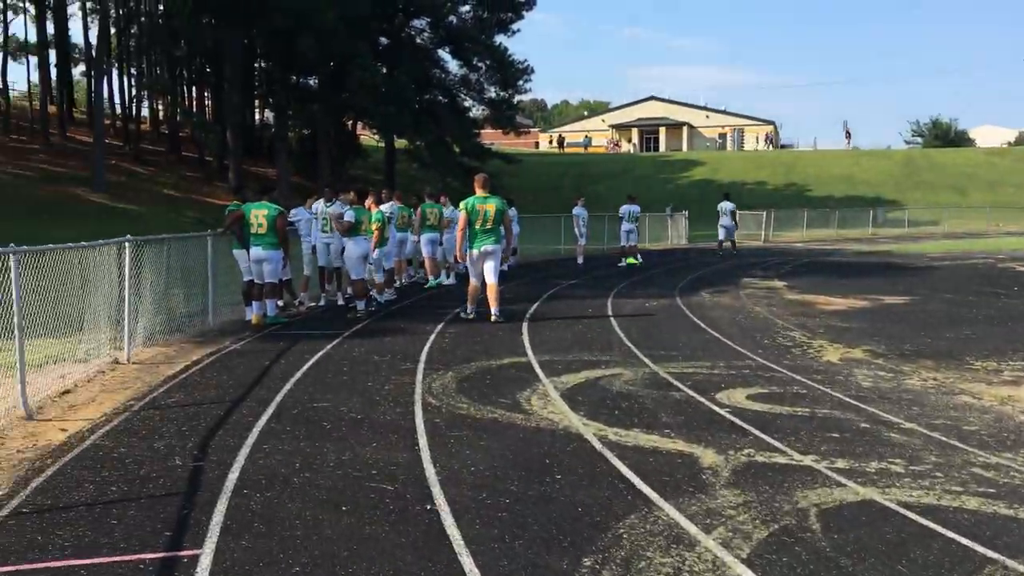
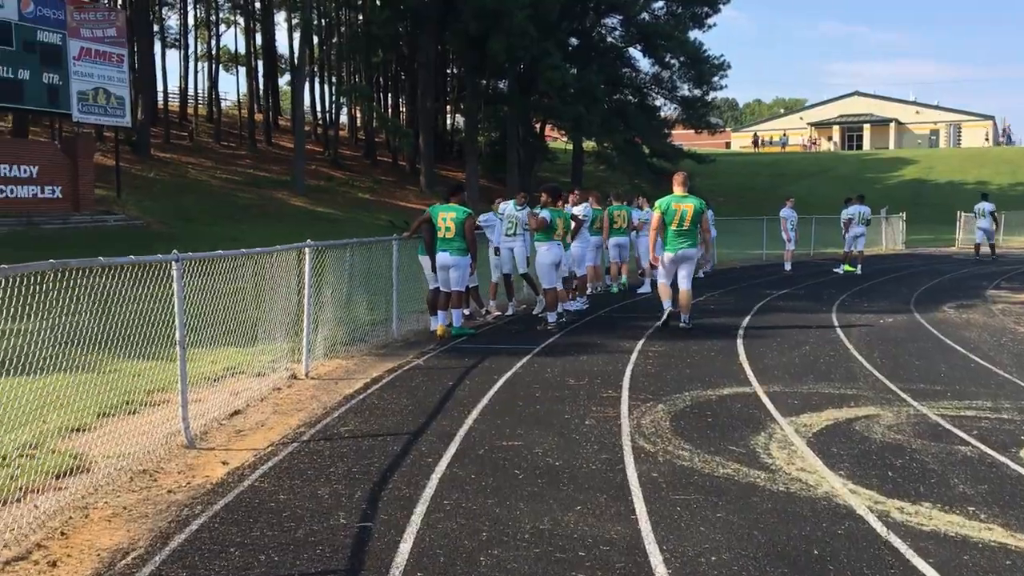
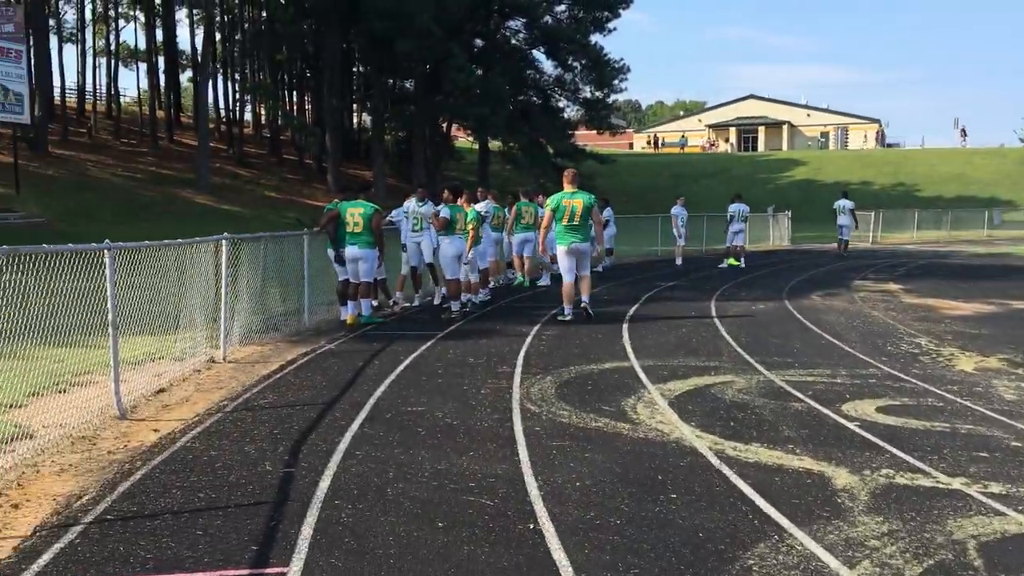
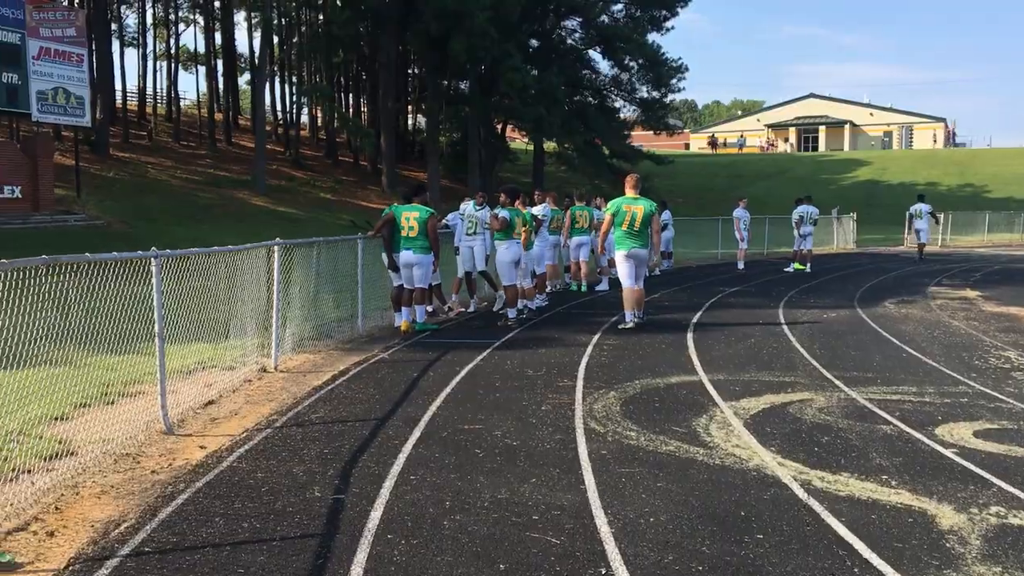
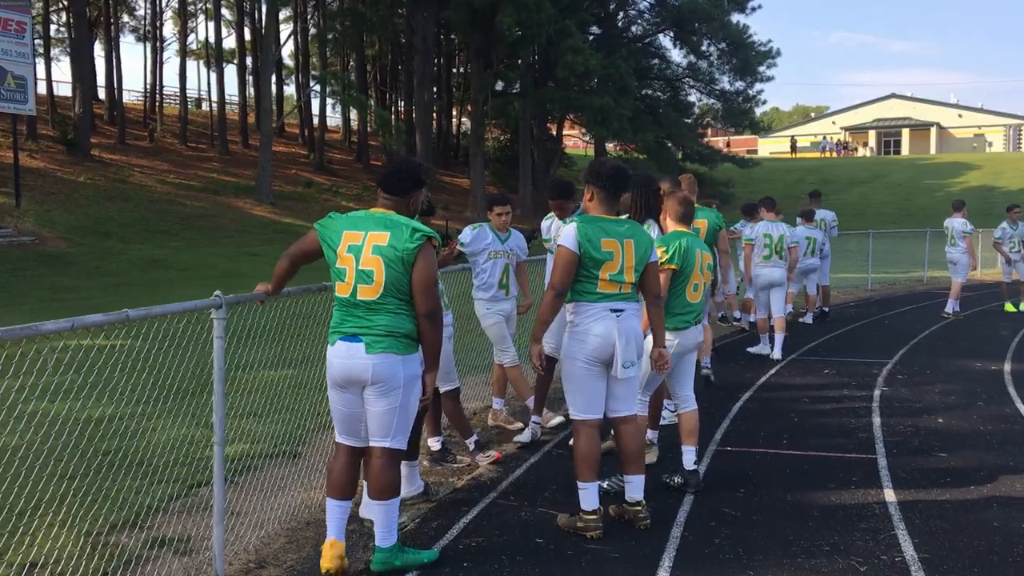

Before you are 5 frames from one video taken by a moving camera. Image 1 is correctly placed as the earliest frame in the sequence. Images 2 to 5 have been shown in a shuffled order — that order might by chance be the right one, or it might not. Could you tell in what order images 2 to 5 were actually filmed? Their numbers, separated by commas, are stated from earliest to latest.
3, 4, 2, 5
